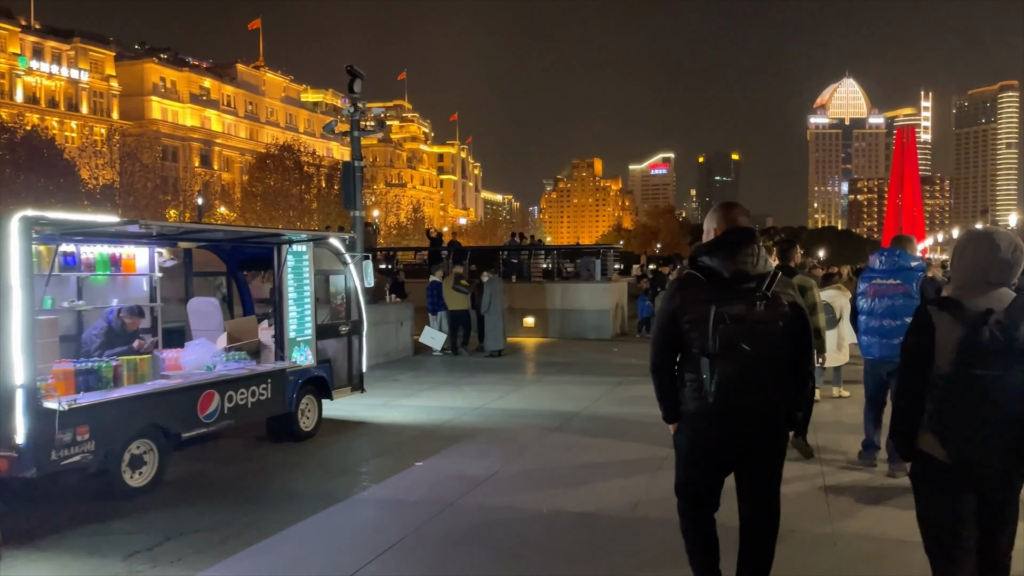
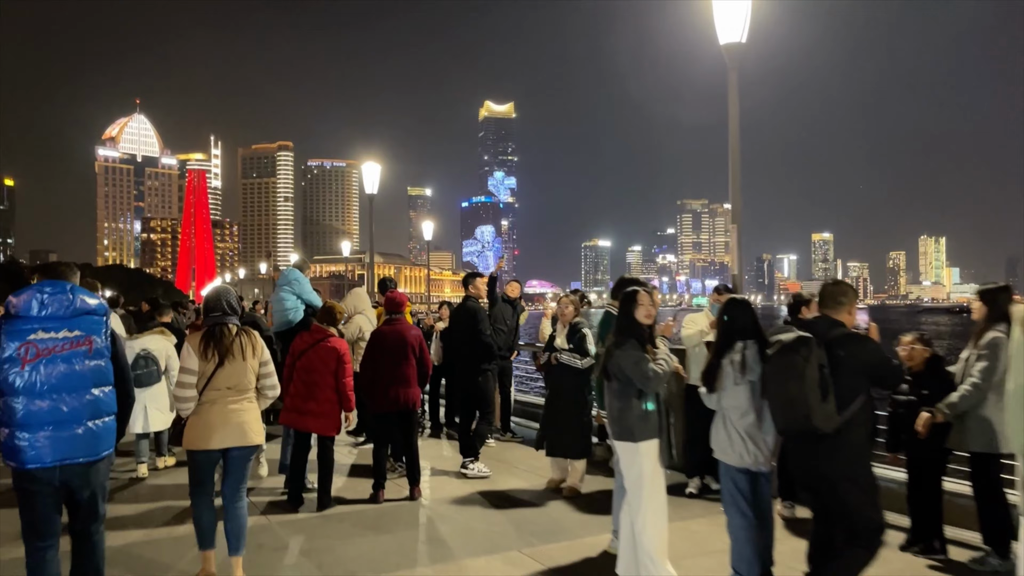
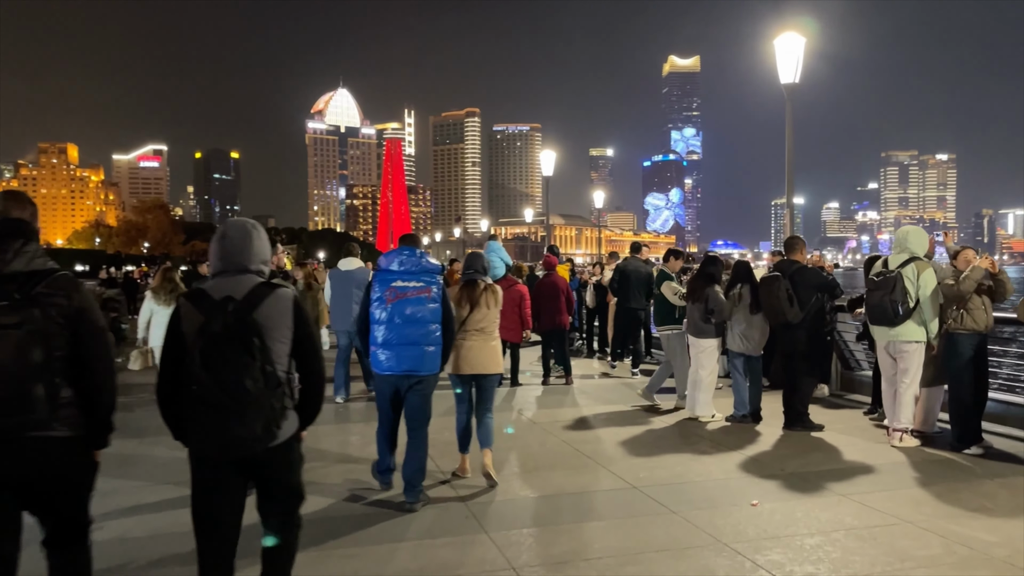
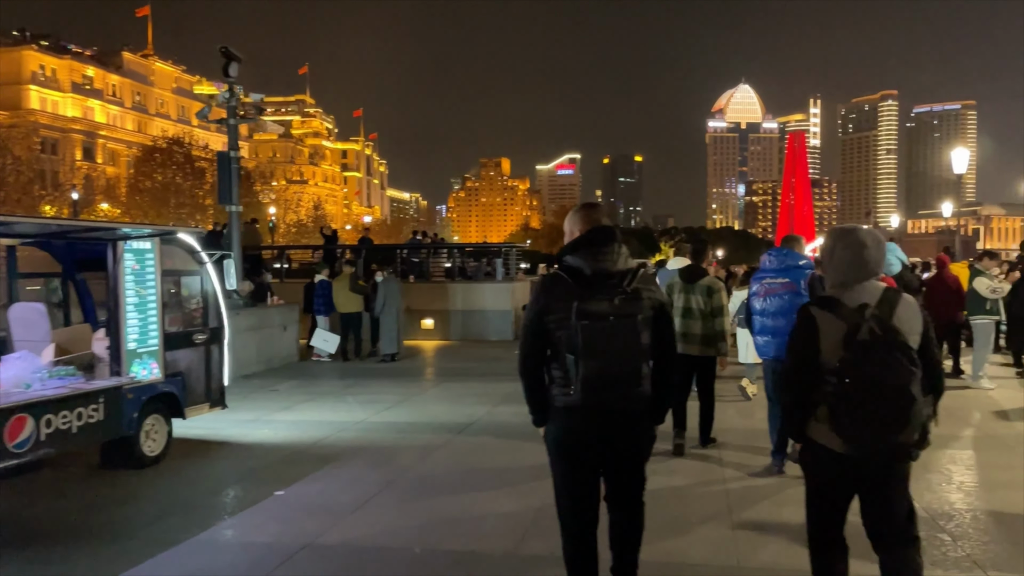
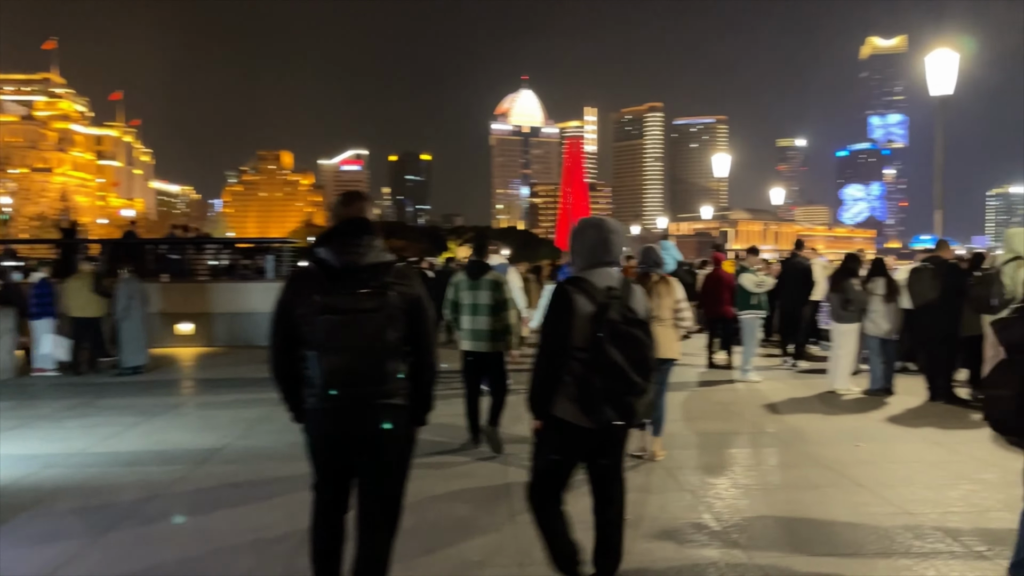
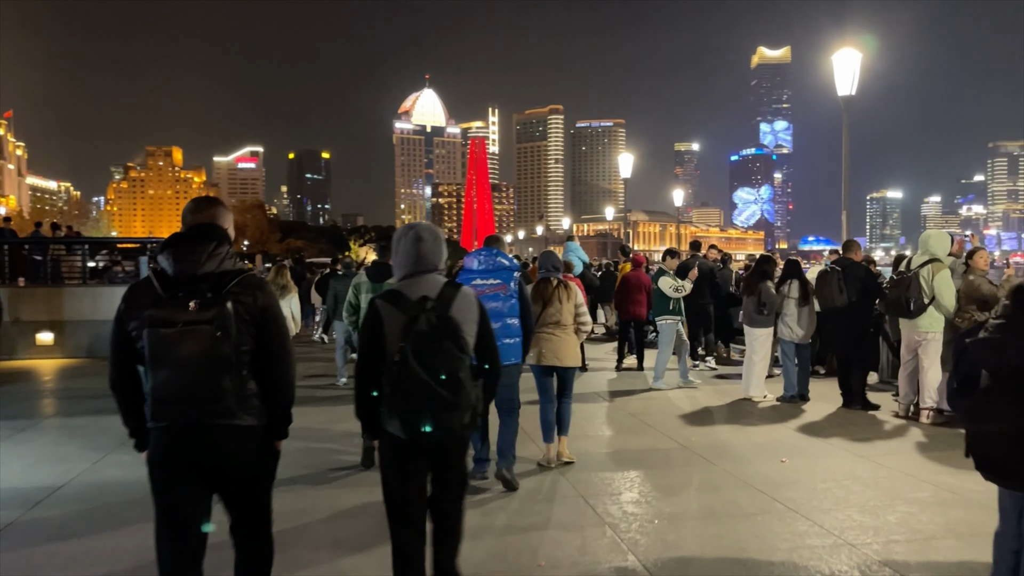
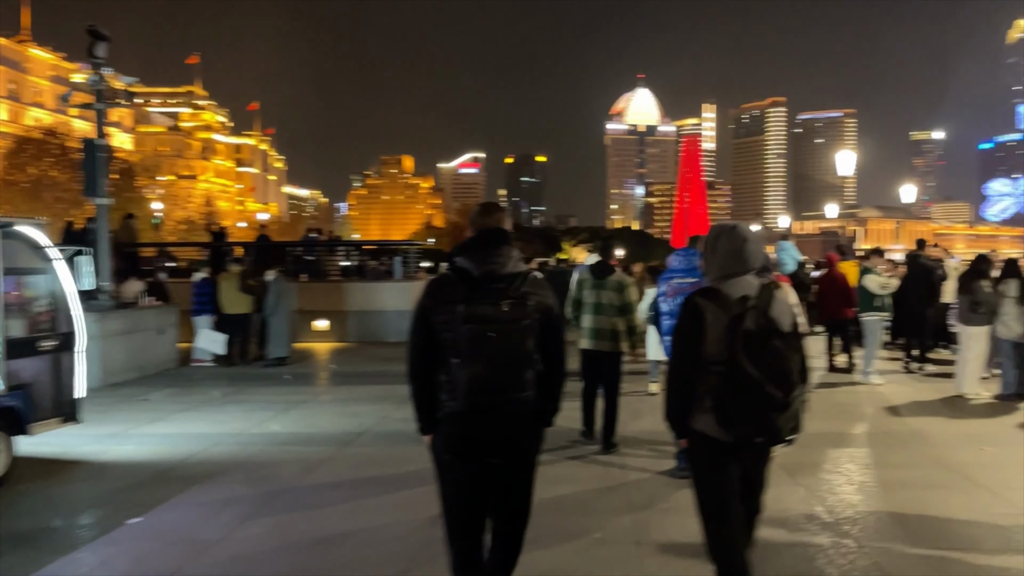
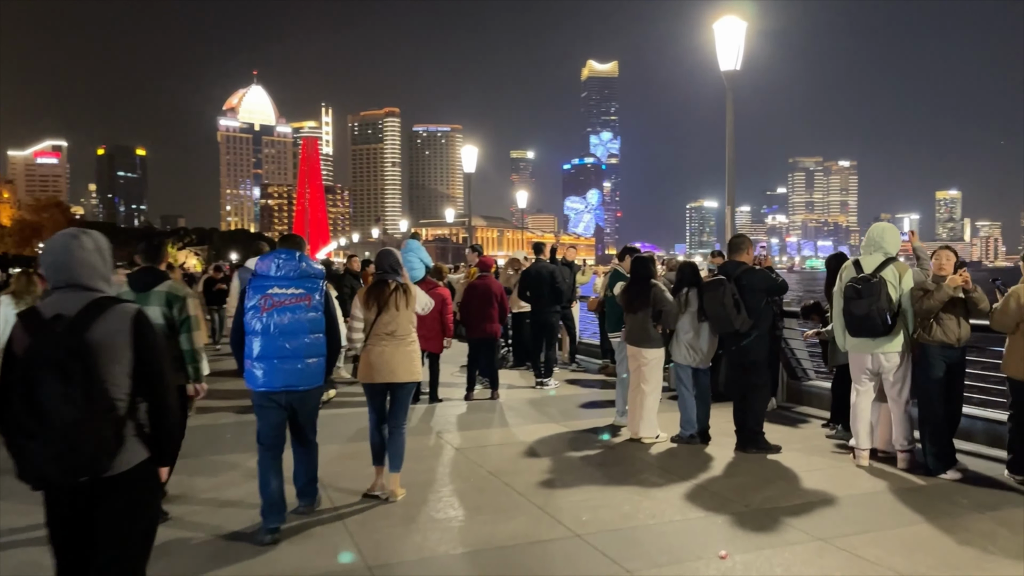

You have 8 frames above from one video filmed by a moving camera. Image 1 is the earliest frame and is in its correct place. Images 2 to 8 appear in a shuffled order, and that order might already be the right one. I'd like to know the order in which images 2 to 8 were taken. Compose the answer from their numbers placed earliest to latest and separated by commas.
4, 7, 5, 6, 3, 8, 2
